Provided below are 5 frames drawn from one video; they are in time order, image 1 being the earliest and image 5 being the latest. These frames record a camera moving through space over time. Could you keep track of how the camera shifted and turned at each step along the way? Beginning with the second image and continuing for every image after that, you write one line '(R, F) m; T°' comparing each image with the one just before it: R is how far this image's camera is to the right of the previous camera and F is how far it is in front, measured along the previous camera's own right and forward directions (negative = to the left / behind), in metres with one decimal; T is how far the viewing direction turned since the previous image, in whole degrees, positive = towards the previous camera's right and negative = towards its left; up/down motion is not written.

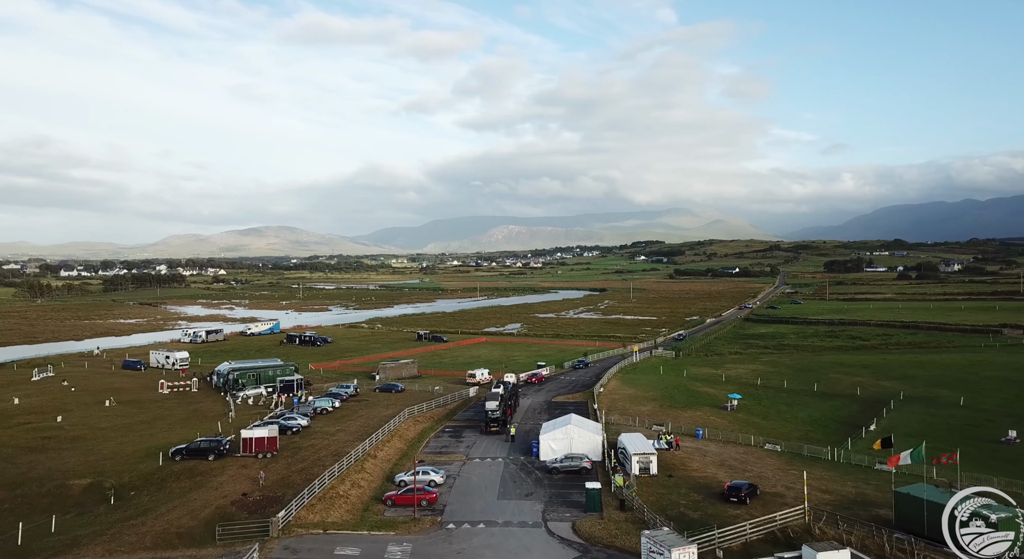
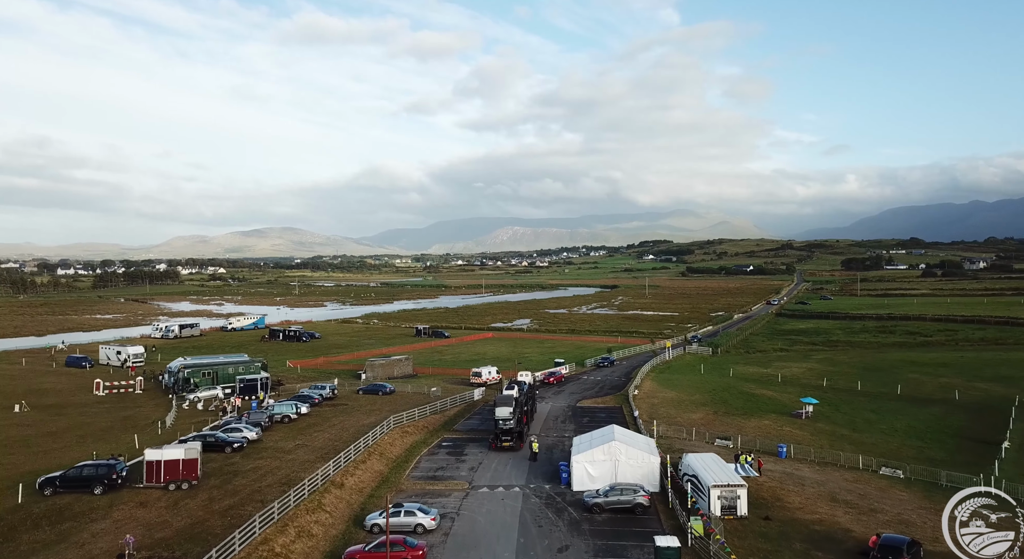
(-0.8, +14.0) m; 0°
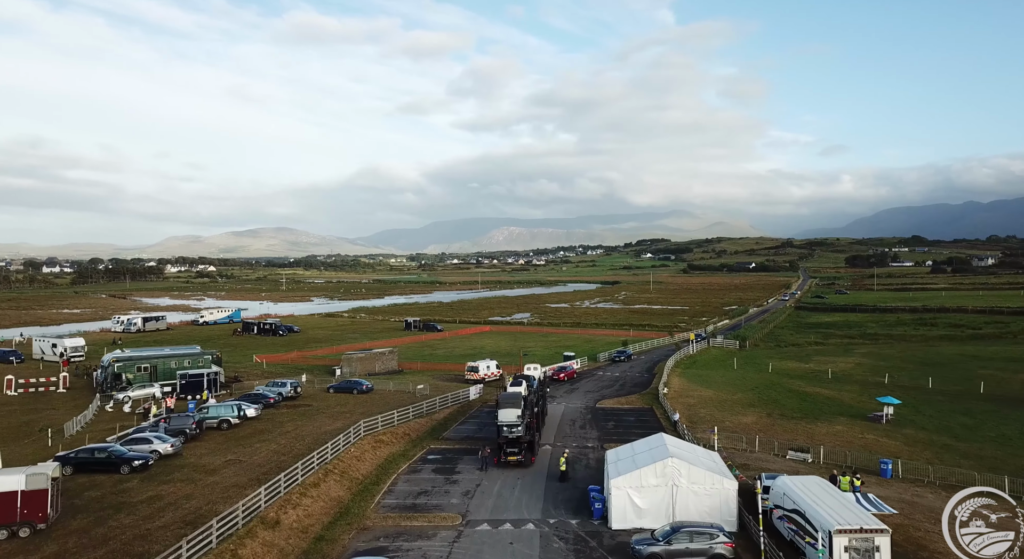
(-0.6, +10.8) m; 0°
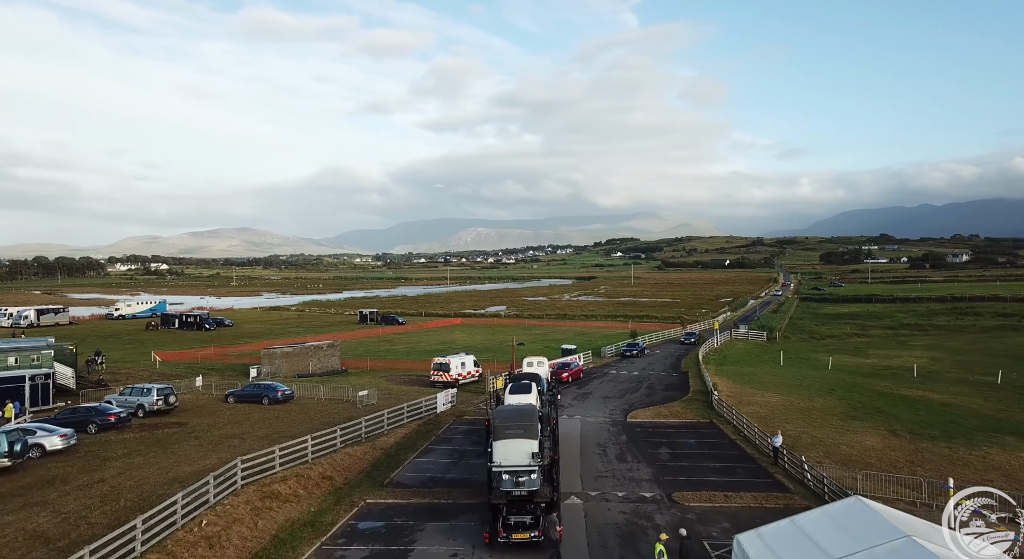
(-1.0, +15.8) m; +3°
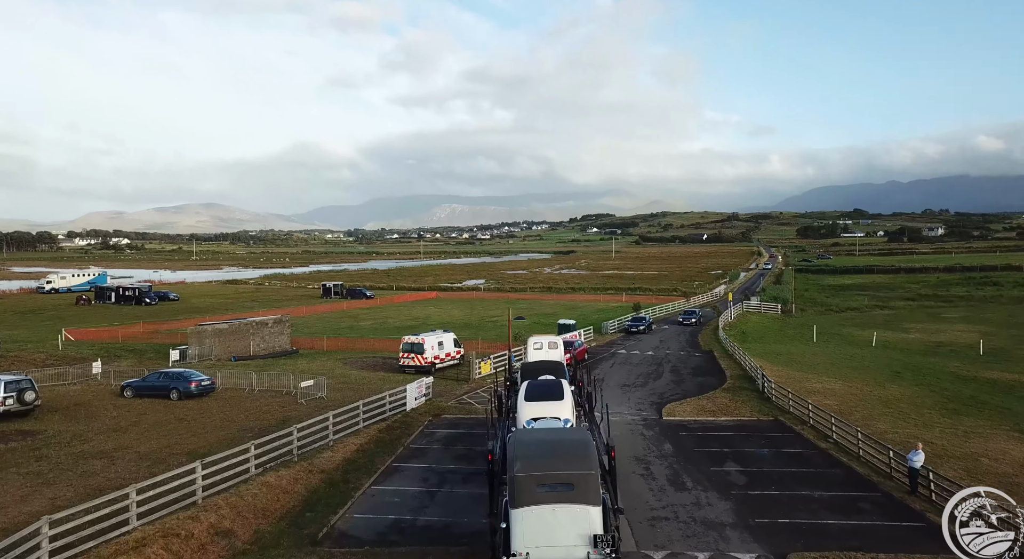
(-0.7, +8.4) m; +2°
